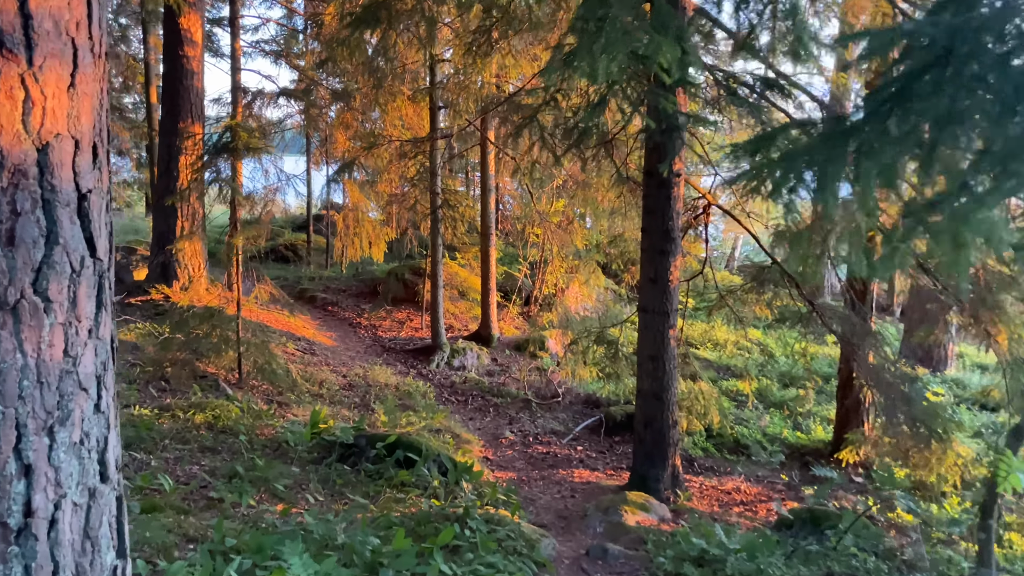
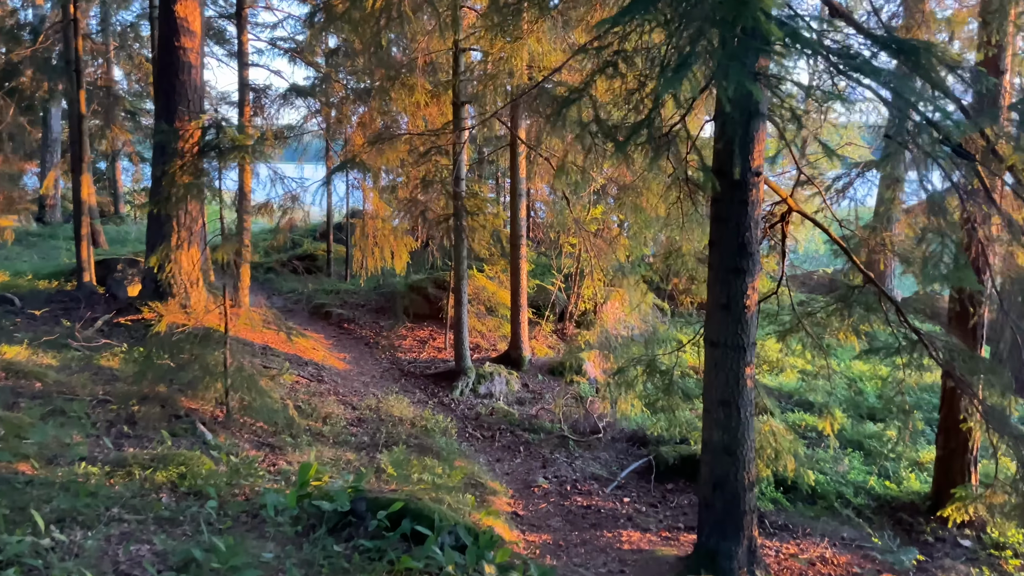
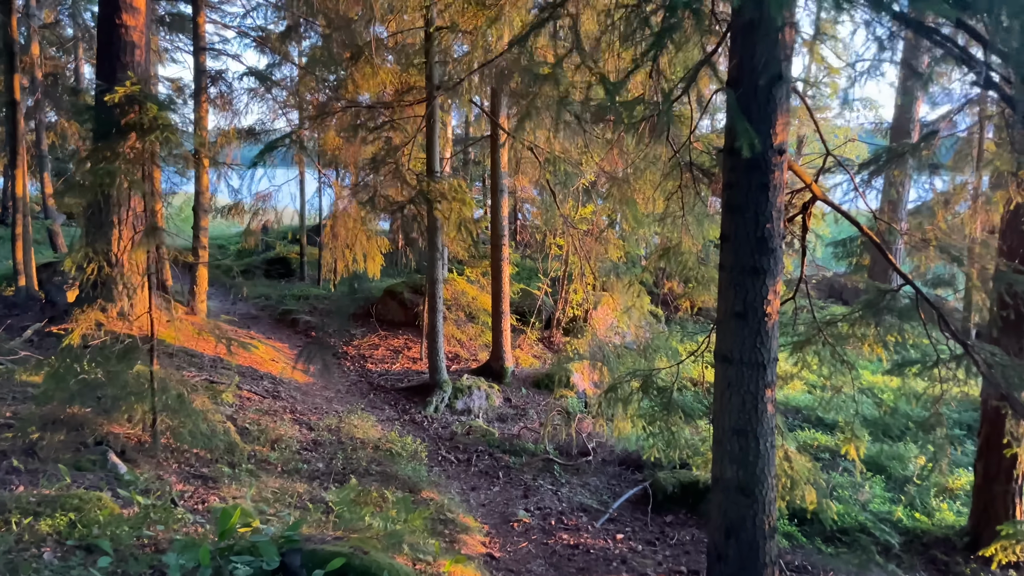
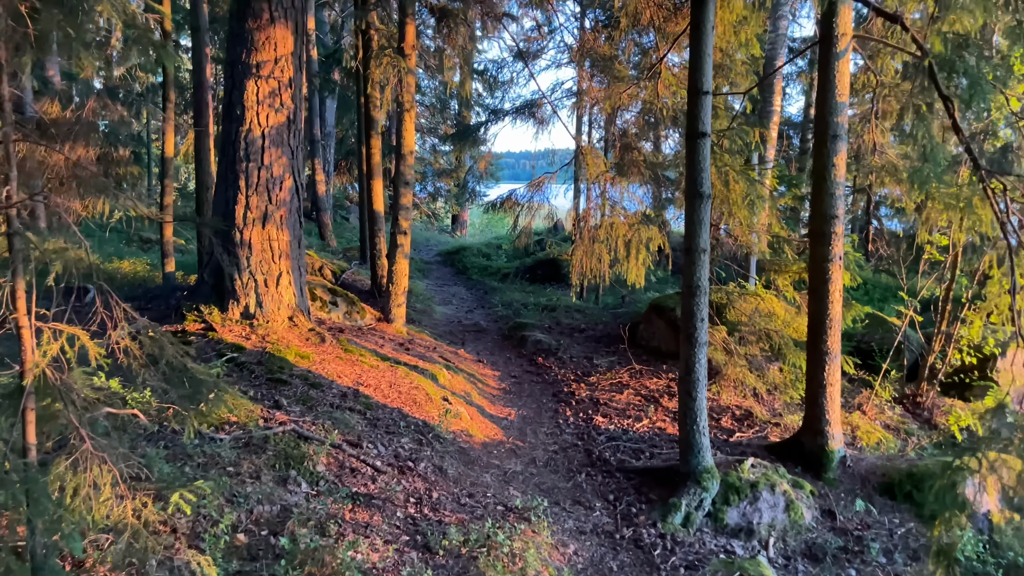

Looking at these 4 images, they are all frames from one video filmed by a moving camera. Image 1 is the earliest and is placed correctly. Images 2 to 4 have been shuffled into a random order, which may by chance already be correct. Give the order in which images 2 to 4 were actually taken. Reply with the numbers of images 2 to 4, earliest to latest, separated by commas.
2, 3, 4
